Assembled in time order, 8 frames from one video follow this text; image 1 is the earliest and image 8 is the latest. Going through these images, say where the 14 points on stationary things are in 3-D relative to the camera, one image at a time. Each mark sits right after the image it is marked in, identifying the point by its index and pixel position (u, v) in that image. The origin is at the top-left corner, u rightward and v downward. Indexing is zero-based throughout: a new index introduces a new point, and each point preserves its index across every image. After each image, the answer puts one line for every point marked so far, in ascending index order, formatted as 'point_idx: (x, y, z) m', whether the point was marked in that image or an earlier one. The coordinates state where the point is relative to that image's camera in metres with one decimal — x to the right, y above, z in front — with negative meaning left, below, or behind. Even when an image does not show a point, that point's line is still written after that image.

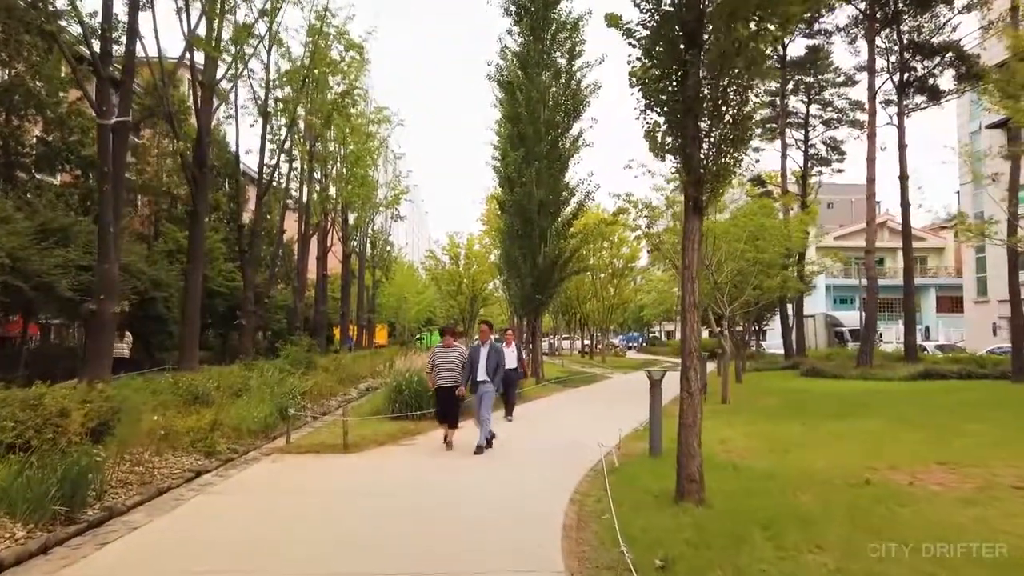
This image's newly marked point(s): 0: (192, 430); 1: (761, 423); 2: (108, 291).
0: (-5.8, -2.6, +13.7) m
1: (+4.8, -2.7, +14.5) m
2: (-9.7, -0.1, +18.4) m
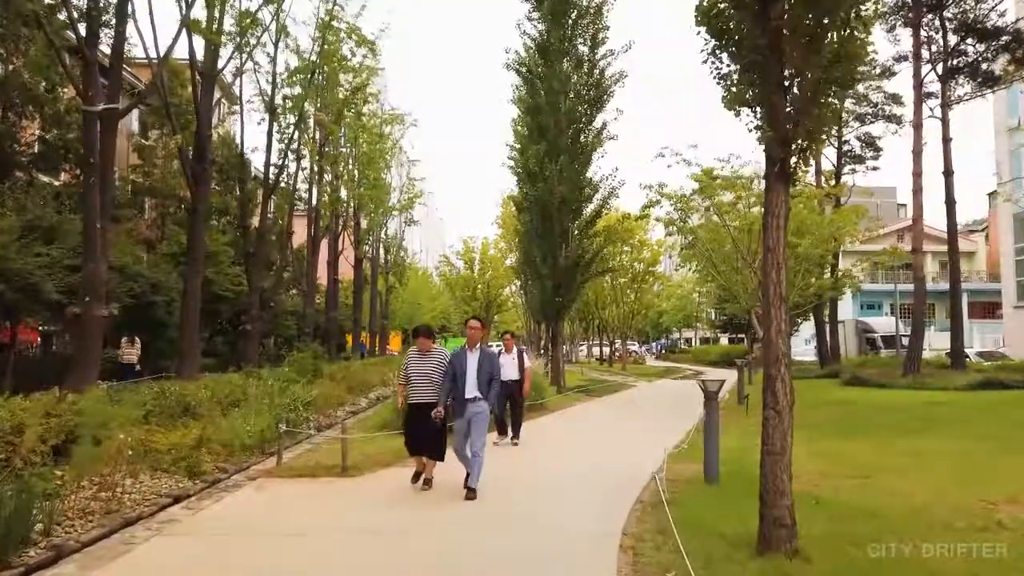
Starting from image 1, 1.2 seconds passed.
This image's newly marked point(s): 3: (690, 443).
0: (-5.4, -2.5, +12.1) m
1: (+5.2, -2.6, +12.7) m
2: (-9.3, -0.1, +16.9) m
3: (+3.0, -2.6, +12.9) m
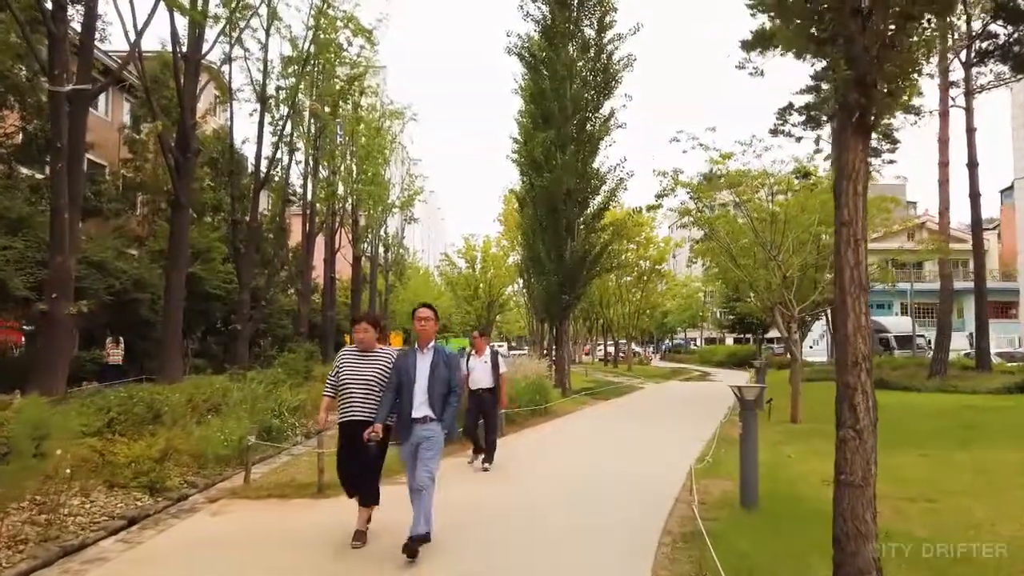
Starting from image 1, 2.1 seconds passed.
0: (-5.3, -2.4, +10.8) m
1: (+5.3, -2.5, +11.4) m
2: (-9.2, 0.0, +15.6) m
3: (+3.0, -2.5, +11.5) m
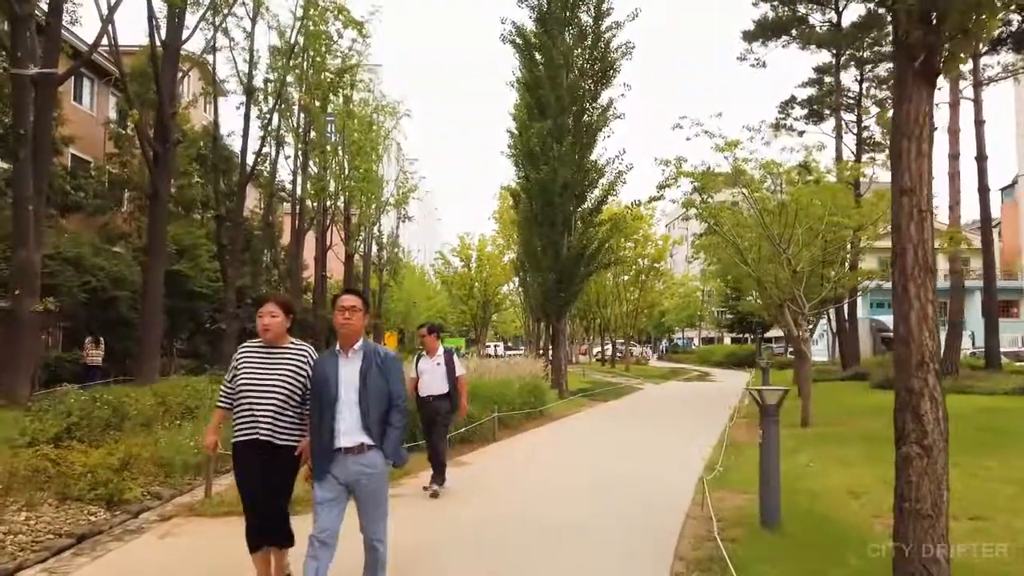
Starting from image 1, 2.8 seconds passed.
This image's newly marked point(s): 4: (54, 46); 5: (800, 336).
0: (-5.4, -2.4, +9.9) m
1: (+5.2, -2.4, +10.5) m
2: (-9.4, +0.1, +14.7) m
3: (+2.9, -2.4, +10.6) m
4: (-9.2, +4.8, +15.2) m
5: (+6.0, -1.0, +15.8) m
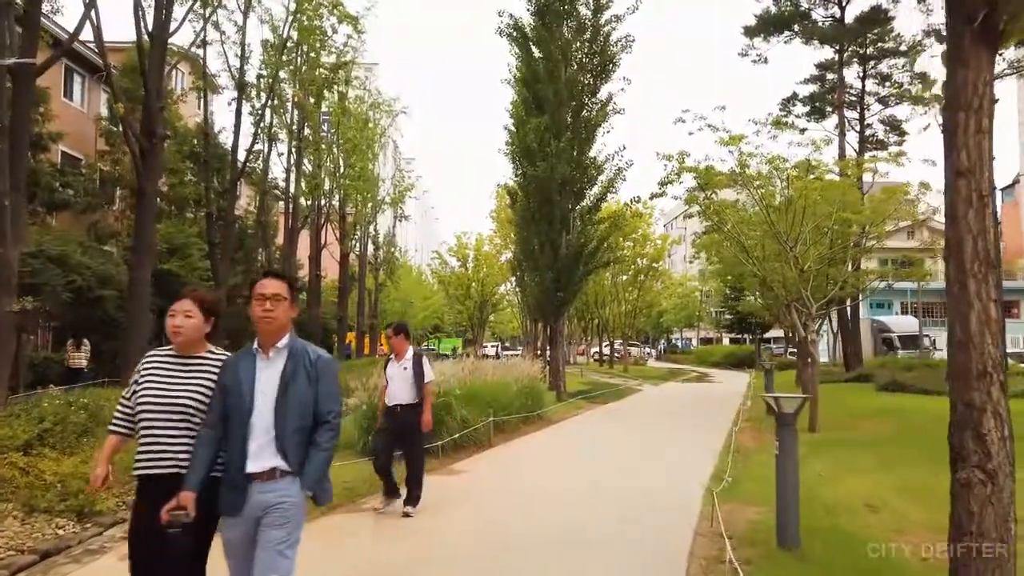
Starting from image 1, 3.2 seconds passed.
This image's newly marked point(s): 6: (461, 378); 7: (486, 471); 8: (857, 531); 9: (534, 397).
0: (-5.5, -2.3, +9.3) m
1: (+5.1, -2.4, +10.0) m
2: (-9.4, +0.1, +14.1) m
3: (+2.9, -2.4, +10.1) m
4: (-9.2, +4.9, +14.7) m
5: (+5.9, -1.0, +15.3) m
6: (-0.9, -1.5, +13.1) m
7: (-0.3, -2.6, +11.1) m
8: (+3.2, -2.3, +7.1) m
9: (+0.5, -2.4, +16.6) m
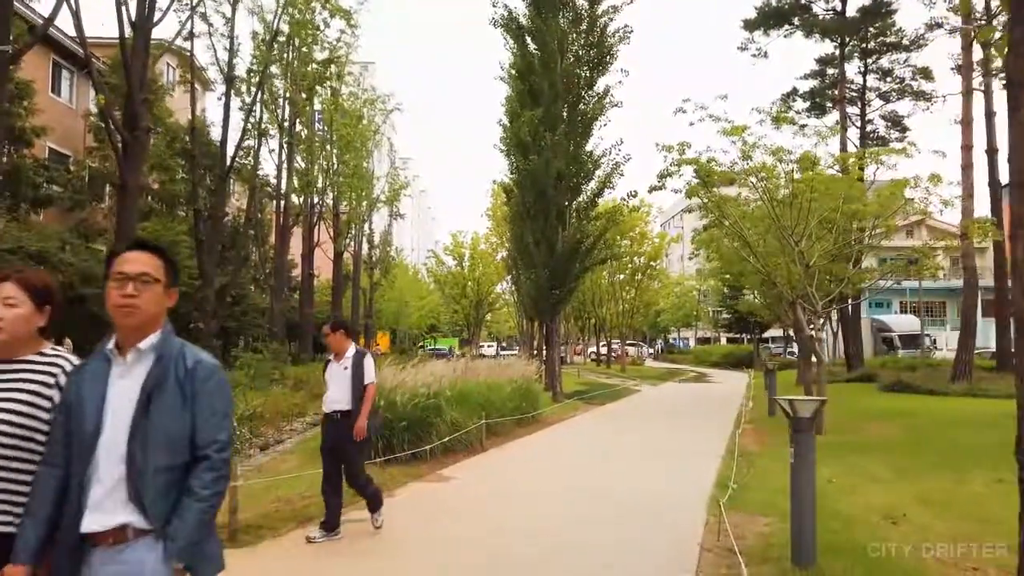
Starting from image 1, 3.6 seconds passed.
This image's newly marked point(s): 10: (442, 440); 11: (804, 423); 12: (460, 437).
0: (-5.6, -2.3, +8.7) m
1: (+5.0, -2.4, +9.4) m
2: (-9.5, +0.2, +13.5) m
3: (+2.8, -2.4, +9.5) m
4: (-9.3, +4.9, +14.0) m
5: (+5.8, -0.9, +14.8) m
6: (-1.0, -1.5, +12.5) m
7: (-0.4, -2.5, +10.5) m
8: (+3.1, -2.2, +6.5) m
9: (+0.3, -2.3, +16.0) m
10: (-1.0, -2.2, +11.1) m
11: (+2.2, -1.0, +5.7) m
12: (-0.8, -2.3, +11.7) m
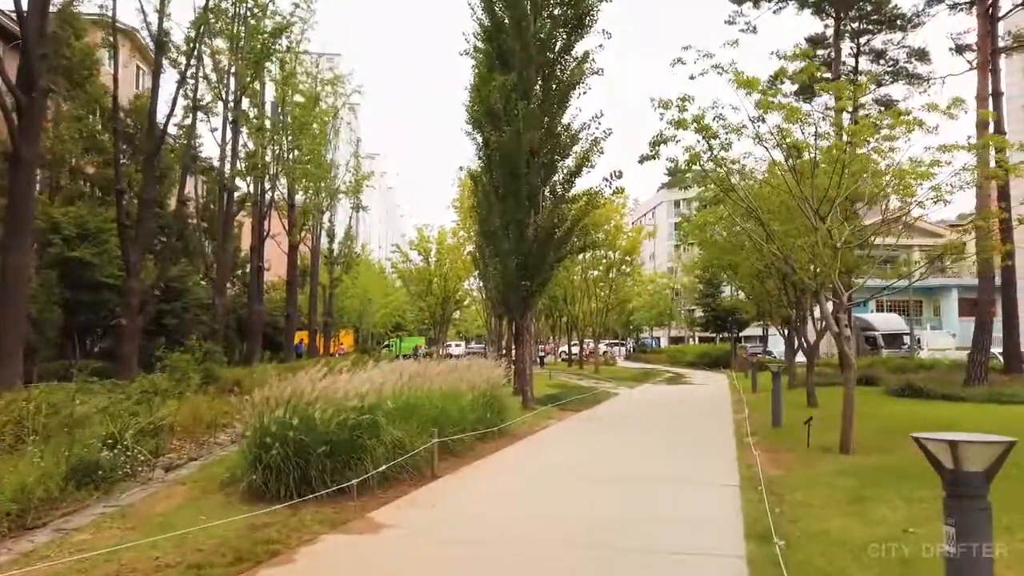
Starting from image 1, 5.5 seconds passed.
0: (-6.0, -2.1, +5.9) m
1: (+4.6, -2.2, +7.1) m
2: (-10.1, +0.4, +10.5) m
3: (+2.4, -2.2, +7.1) m
4: (-9.9, +5.2, +11.1) m
5: (+5.2, -0.7, +12.4) m
6: (-1.5, -1.3, +9.9) m
7: (-0.9, -2.3, +7.9) m
8: (+2.9, -2.0, +4.1) m
9: (-0.3, -2.1, +13.4) m
10: (-1.5, -2.0, +8.5) m
11: (+1.9, -0.8, +3.2) m
12: (-1.3, -2.1, +9.1) m
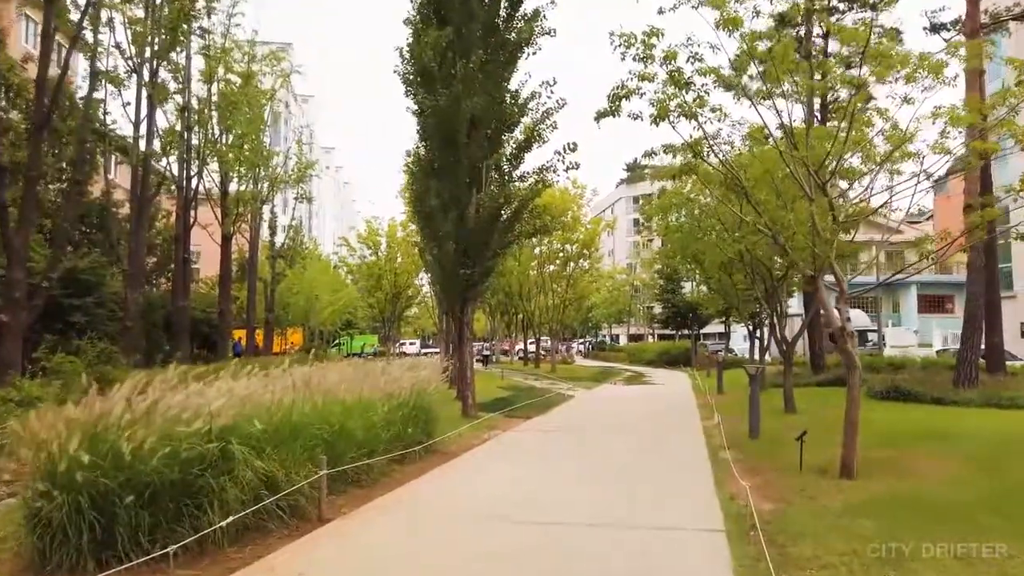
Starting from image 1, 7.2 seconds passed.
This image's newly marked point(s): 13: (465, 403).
0: (-6.6, -1.9, +3.2) m
1: (+3.9, -2.0, +4.9) m
2: (-10.9, +0.6, +7.6) m
3: (+1.7, -2.0, +4.8) m
4: (-10.8, +5.4, +8.2) m
5: (+4.2, -0.5, +10.3) m
6: (-2.3, -1.1, +7.4) m
7: (-1.6, -2.2, +5.5) m
8: (+2.3, -1.9, +1.9) m
9: (-1.3, -1.9, +11.0) m
10: (-2.2, -1.8, +6.0) m
11: (+1.5, -0.6, +1.0) m
12: (-2.1, -1.9, +6.7) m
13: (-1.0, -2.6, +17.1) m
